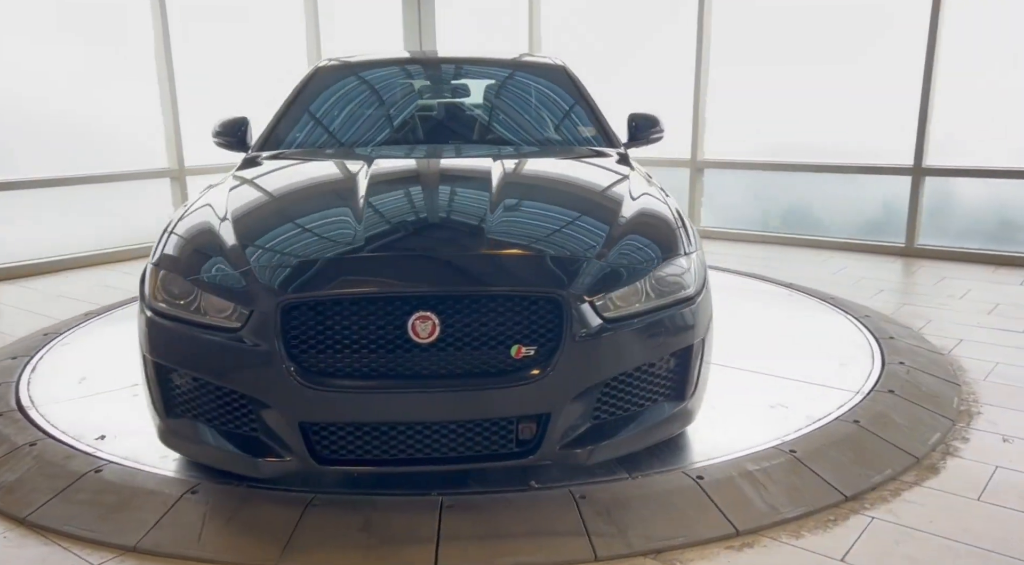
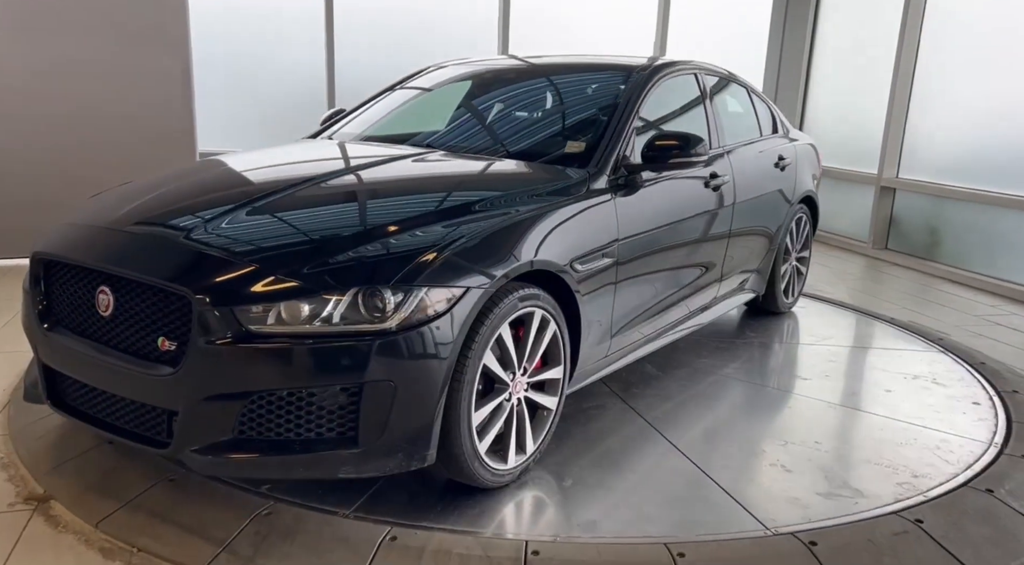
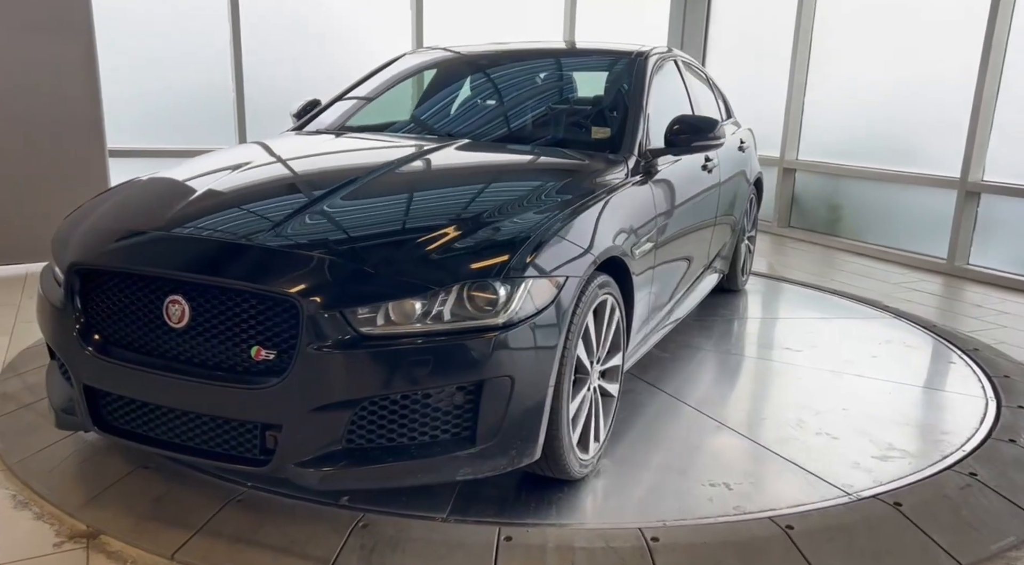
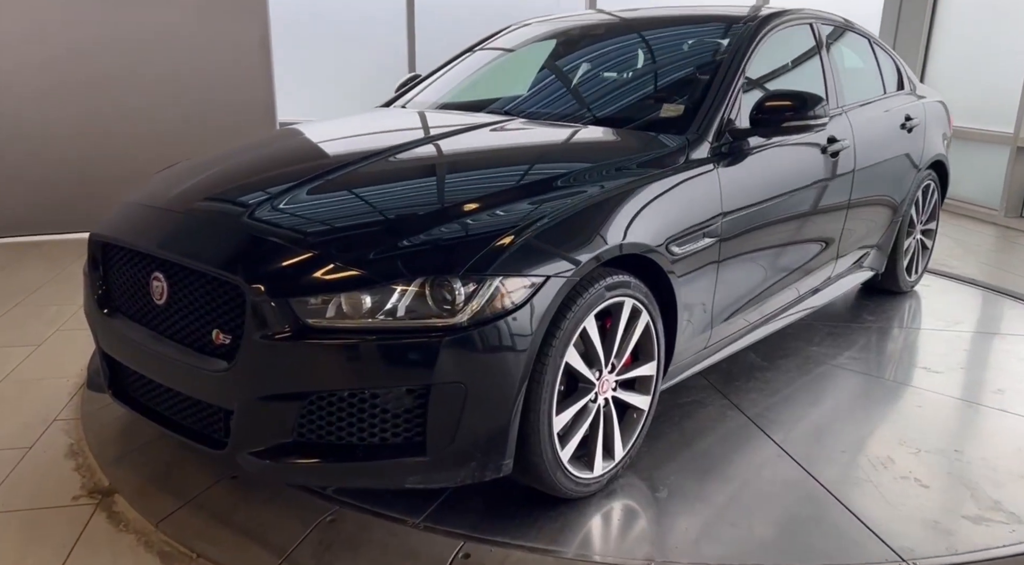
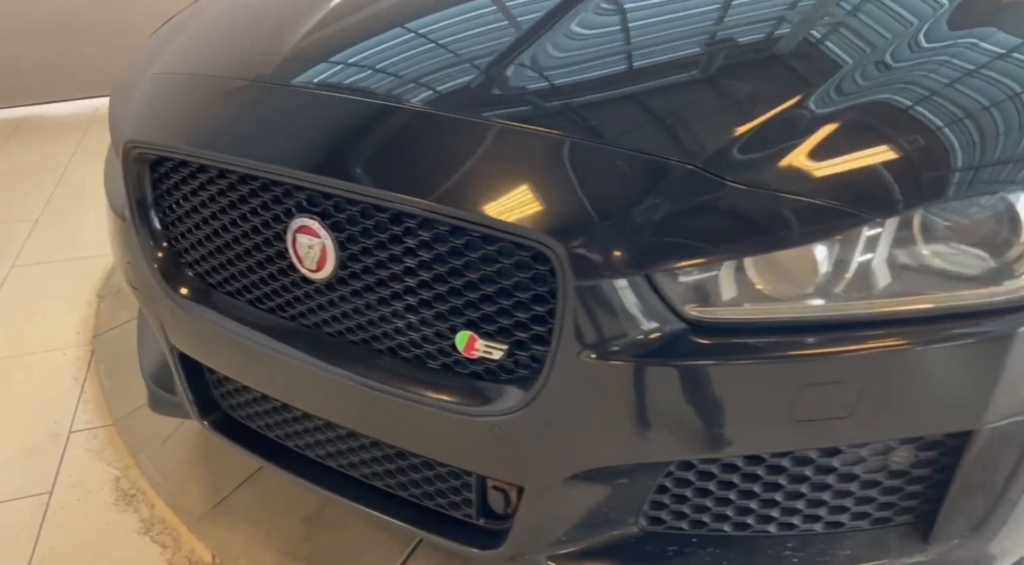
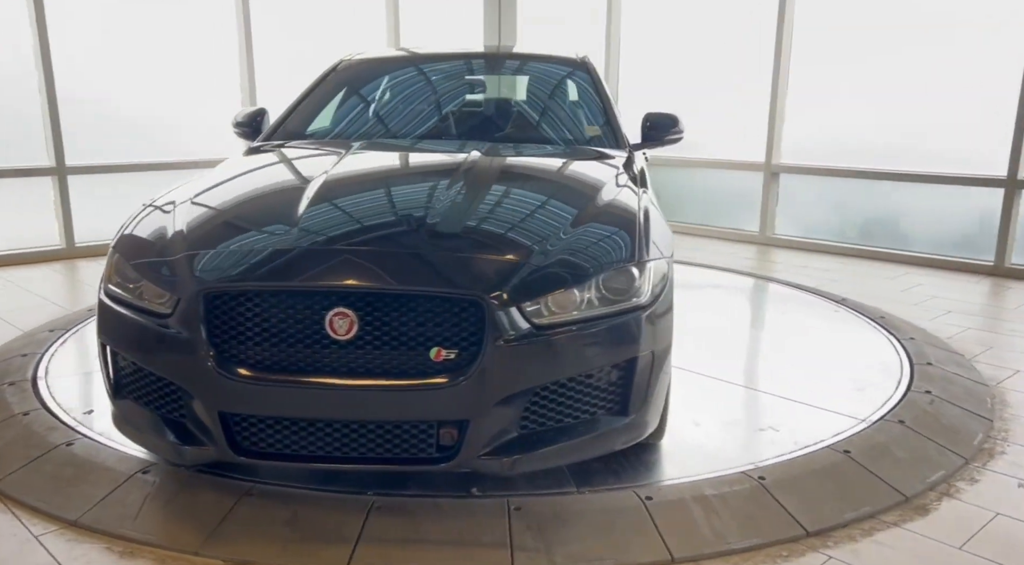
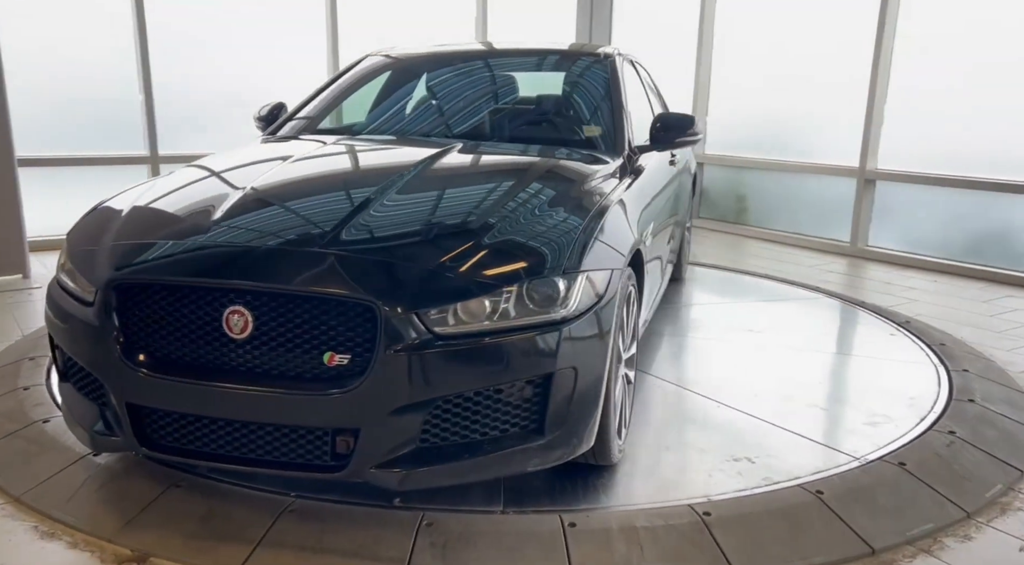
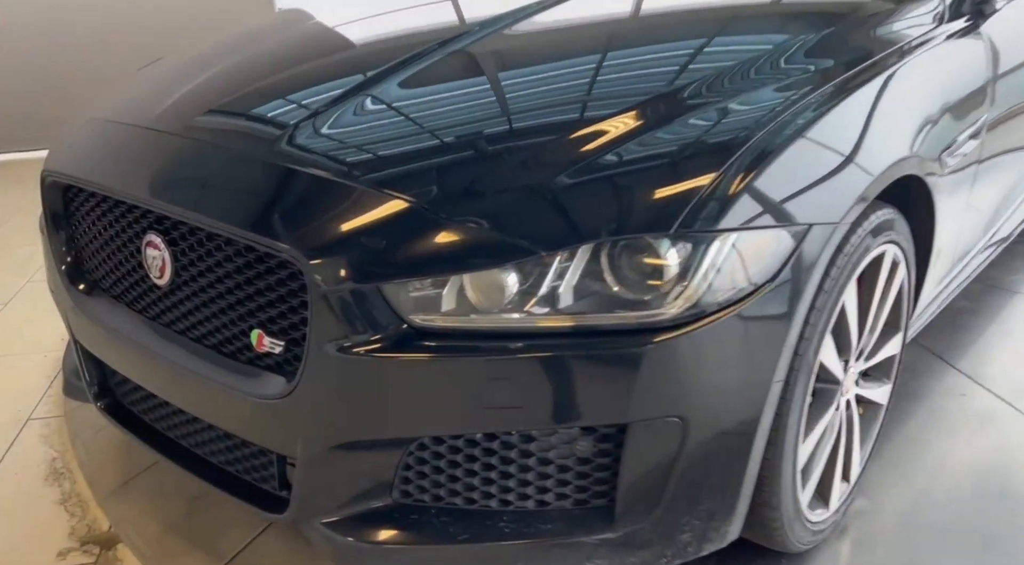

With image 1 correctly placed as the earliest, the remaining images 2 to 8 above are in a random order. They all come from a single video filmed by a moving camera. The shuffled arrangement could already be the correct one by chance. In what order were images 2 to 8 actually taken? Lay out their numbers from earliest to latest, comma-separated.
6, 7, 3, 2, 4, 8, 5
